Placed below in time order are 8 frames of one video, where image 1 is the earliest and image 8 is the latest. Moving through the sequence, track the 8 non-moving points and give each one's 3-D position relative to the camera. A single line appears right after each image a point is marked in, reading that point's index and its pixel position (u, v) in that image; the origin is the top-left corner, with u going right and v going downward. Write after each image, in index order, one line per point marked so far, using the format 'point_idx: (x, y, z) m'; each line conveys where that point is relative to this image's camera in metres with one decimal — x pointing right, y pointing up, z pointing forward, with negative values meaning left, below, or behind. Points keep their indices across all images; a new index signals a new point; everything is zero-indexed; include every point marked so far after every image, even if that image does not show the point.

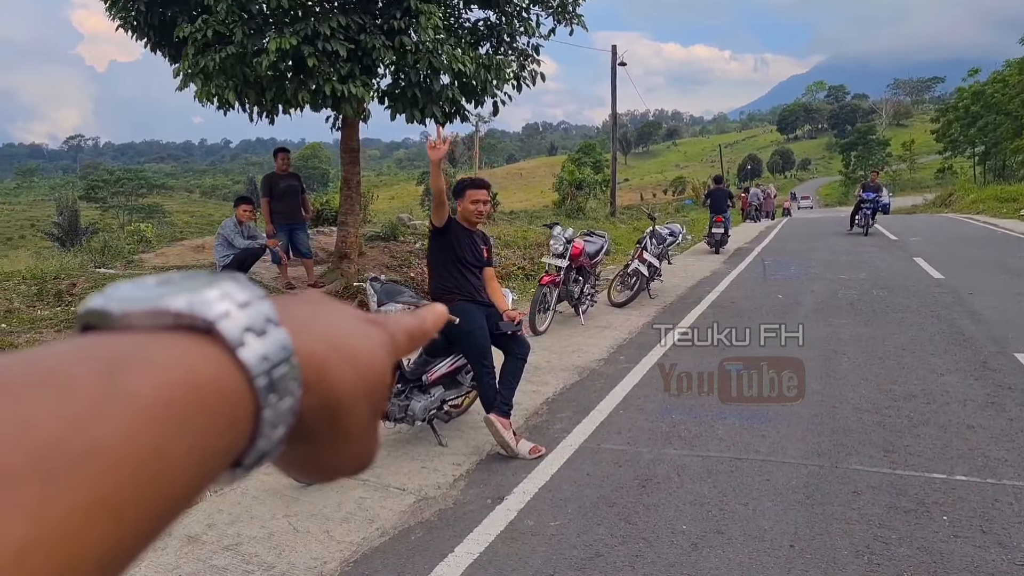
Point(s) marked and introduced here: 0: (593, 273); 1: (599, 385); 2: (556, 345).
0: (+0.8, +0.2, +7.5) m
1: (+0.6, -0.7, +5.2) m
2: (+0.4, -0.5, +6.4) m
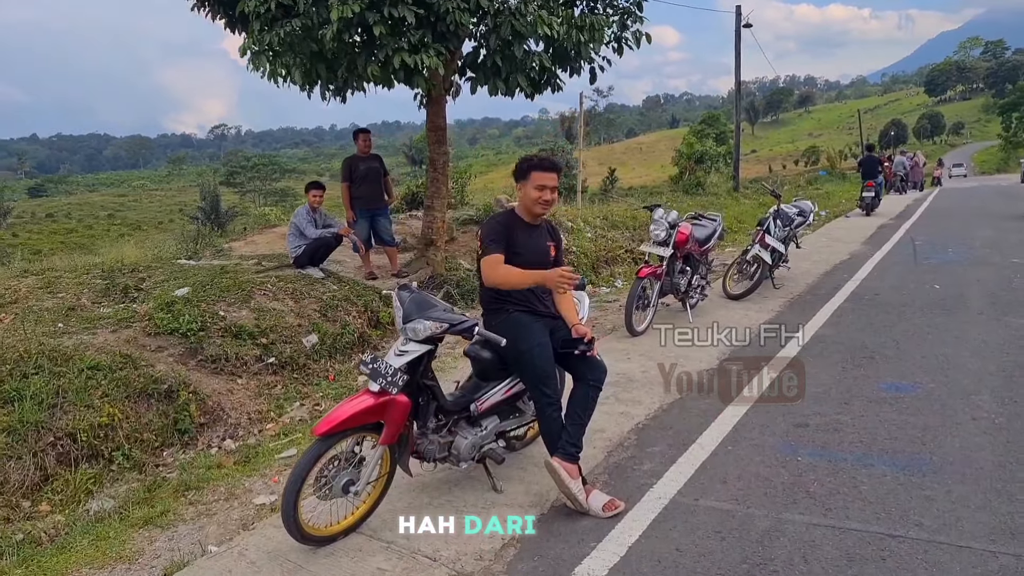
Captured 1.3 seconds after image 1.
0: (+1.7, +0.2, +6.5) m
1: (+1.1, -0.7, +4.3) m
2: (+1.1, -0.5, +5.5) m
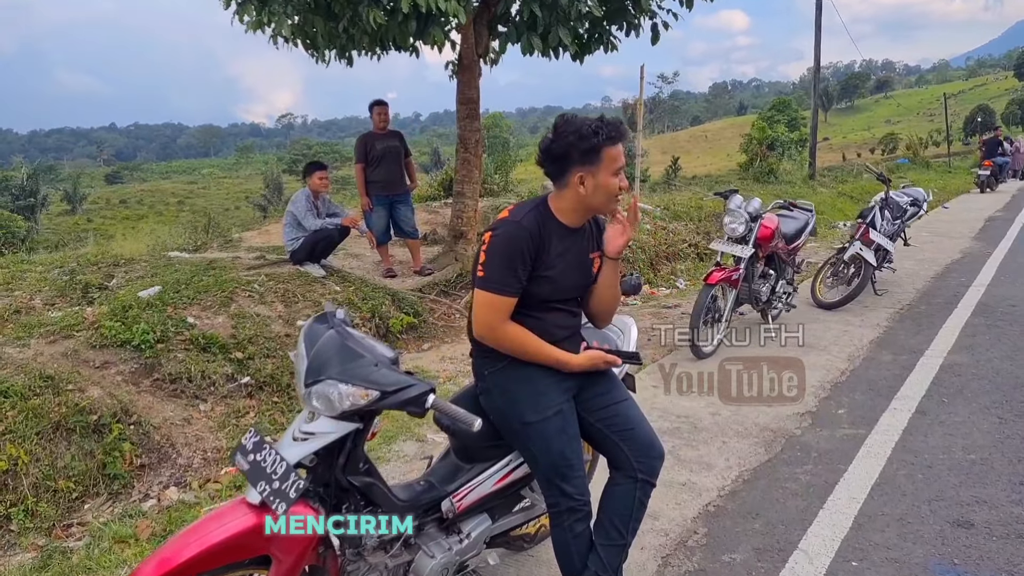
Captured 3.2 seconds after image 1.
0: (+1.9, +0.2, +5.1) m
1: (+1.2, -0.8, +3.0) m
2: (+1.3, -0.5, +4.2) m
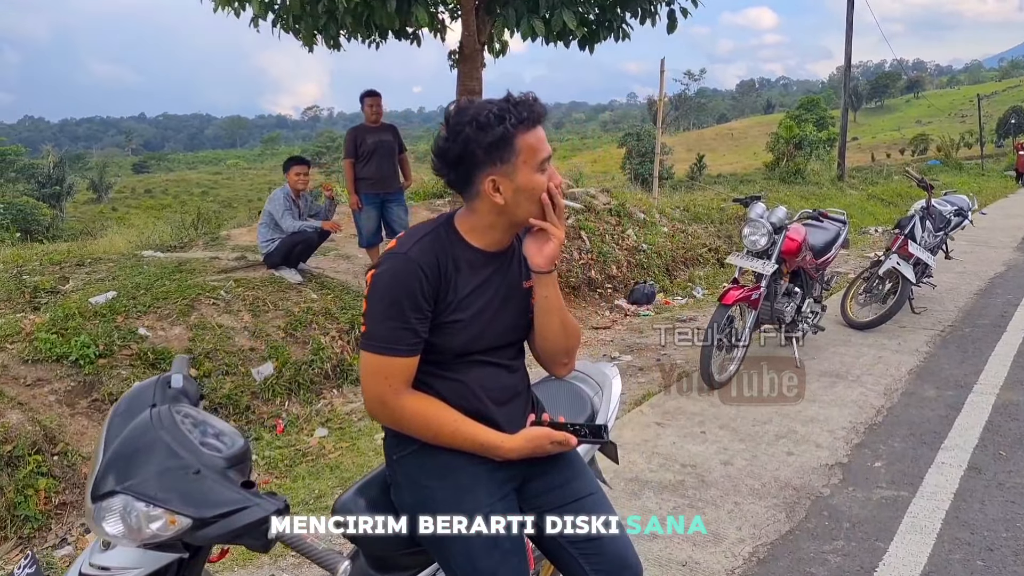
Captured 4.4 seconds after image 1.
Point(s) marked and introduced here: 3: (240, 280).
0: (+1.9, +0.1, +4.5) m
1: (+1.1, -0.9, +2.4) m
2: (+1.2, -0.6, +3.6) m
3: (-1.9, +0.1, +5.1) m
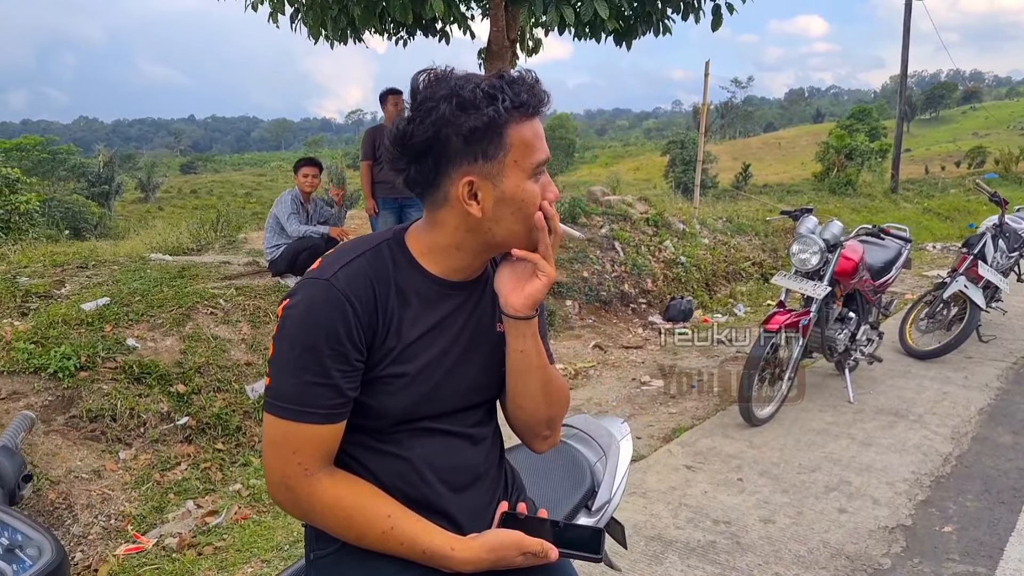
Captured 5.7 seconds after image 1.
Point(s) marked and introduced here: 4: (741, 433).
0: (+2.0, -0.1, +4.0) m
1: (+1.0, -1.0, +1.9) m
2: (+1.2, -0.8, +3.1) m
3: (-1.7, 0.0, +4.8) m
4: (+1.1, -0.7, +3.5) m
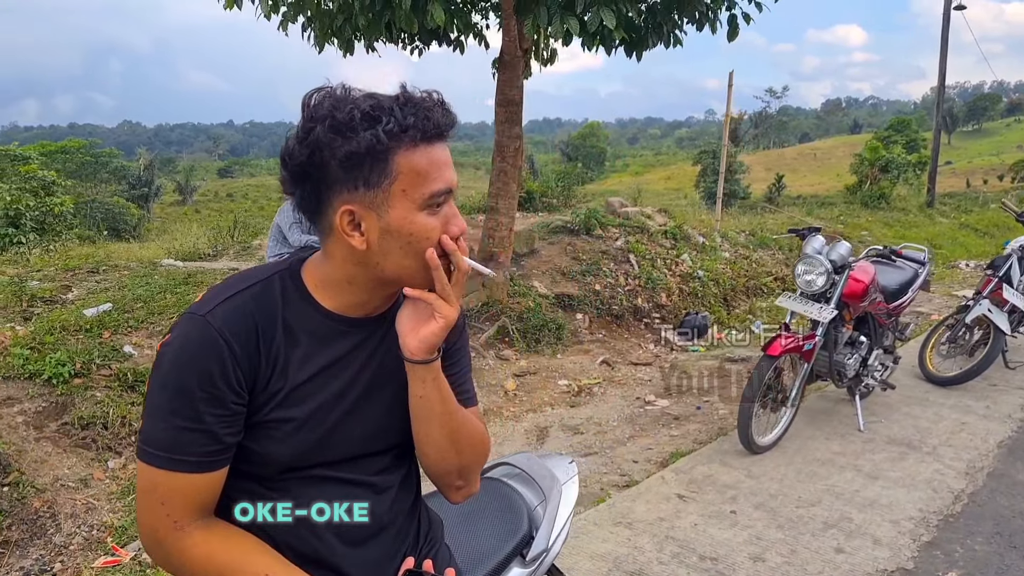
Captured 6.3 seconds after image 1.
0: (+2.0, -0.2, +3.8) m
1: (+0.9, -1.1, +1.8) m
2: (+1.1, -0.9, +3.0) m
3: (-1.7, -0.1, +4.7) m
4: (+1.0, -0.8, +3.3) m
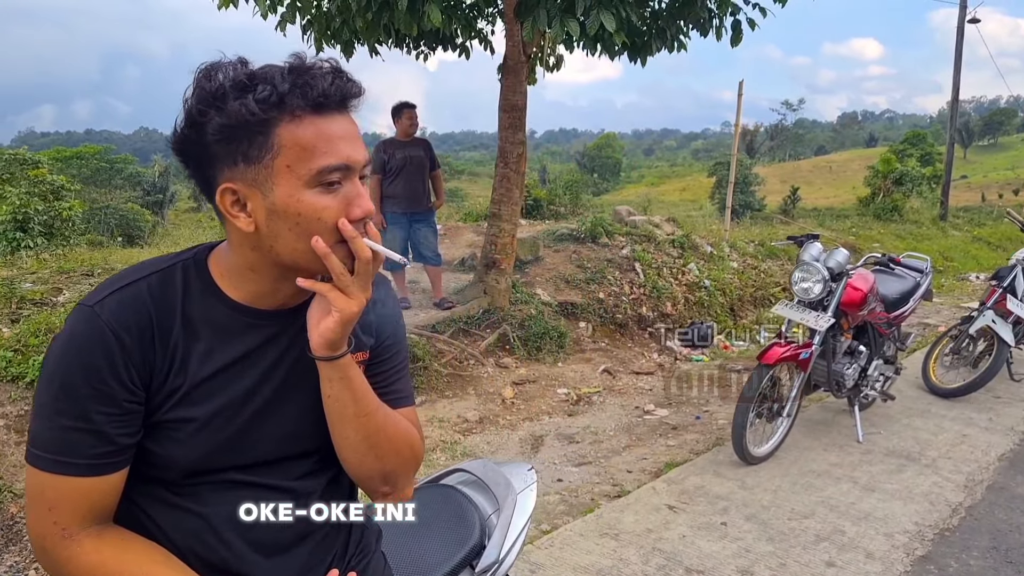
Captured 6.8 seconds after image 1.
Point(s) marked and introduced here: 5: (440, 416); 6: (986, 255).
0: (+1.9, -0.2, +3.7) m
1: (+0.8, -1.1, +1.7) m
2: (+1.1, -0.9, +2.9) m
3: (-1.7, -0.1, +4.7) m
4: (+1.0, -0.8, +3.3) m
5: (-0.4, -0.8, +4.3) m
6: (+7.8, +0.5, +12.1) m
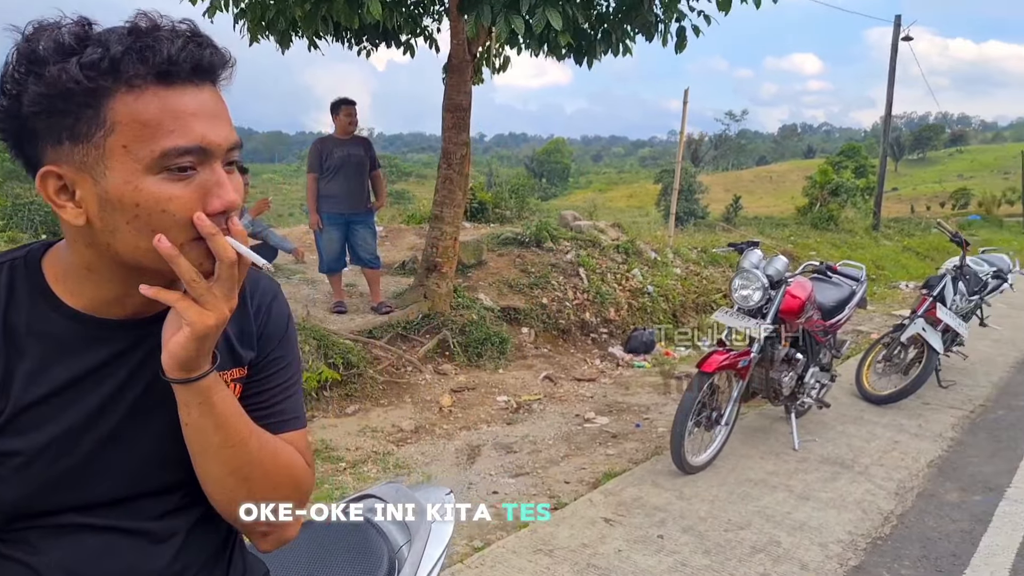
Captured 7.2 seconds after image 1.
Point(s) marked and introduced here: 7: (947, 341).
0: (+1.6, -0.3, +3.8) m
1: (+0.6, -1.1, +1.7) m
2: (+0.8, -0.9, +2.9) m
3: (-2.1, -0.1, +4.5) m
4: (+0.7, -0.9, +3.2) m
5: (-0.8, -0.8, +4.1) m
6: (+6.9, +0.4, +12.5) m
7: (+2.7, -0.3, +4.5) m
